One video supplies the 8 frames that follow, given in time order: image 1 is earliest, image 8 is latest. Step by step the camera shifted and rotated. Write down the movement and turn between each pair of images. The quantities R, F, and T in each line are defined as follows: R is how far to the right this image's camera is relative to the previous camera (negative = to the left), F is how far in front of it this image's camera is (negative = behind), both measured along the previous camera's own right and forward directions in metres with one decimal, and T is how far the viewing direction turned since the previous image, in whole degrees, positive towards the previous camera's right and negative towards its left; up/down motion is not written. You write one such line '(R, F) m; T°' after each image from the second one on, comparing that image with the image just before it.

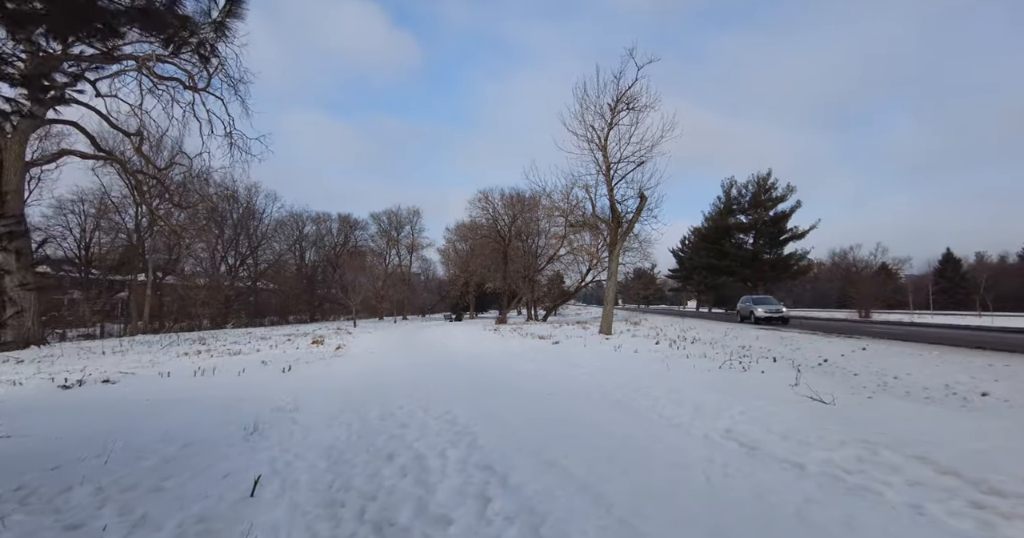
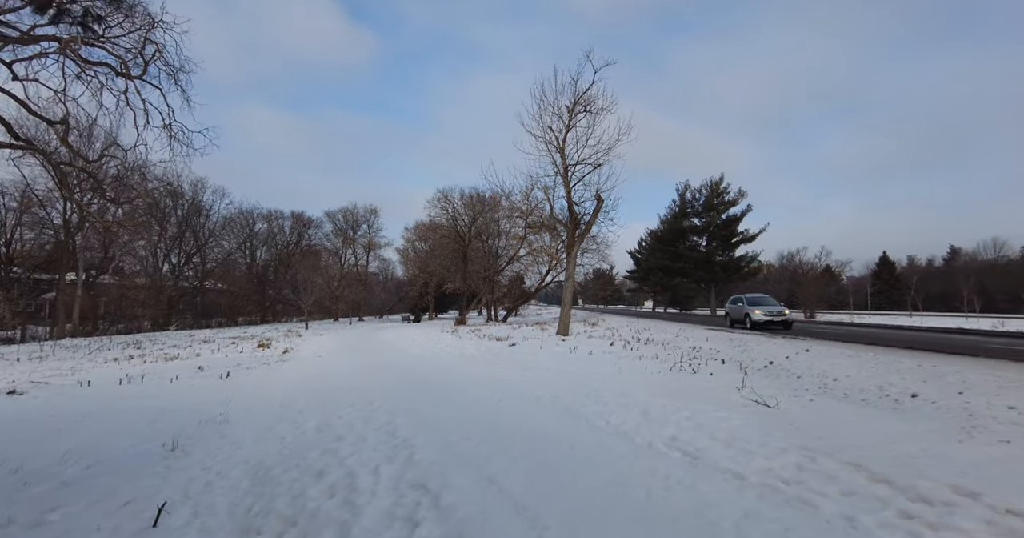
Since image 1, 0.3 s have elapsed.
(+0.2, +0.2) m; +5°
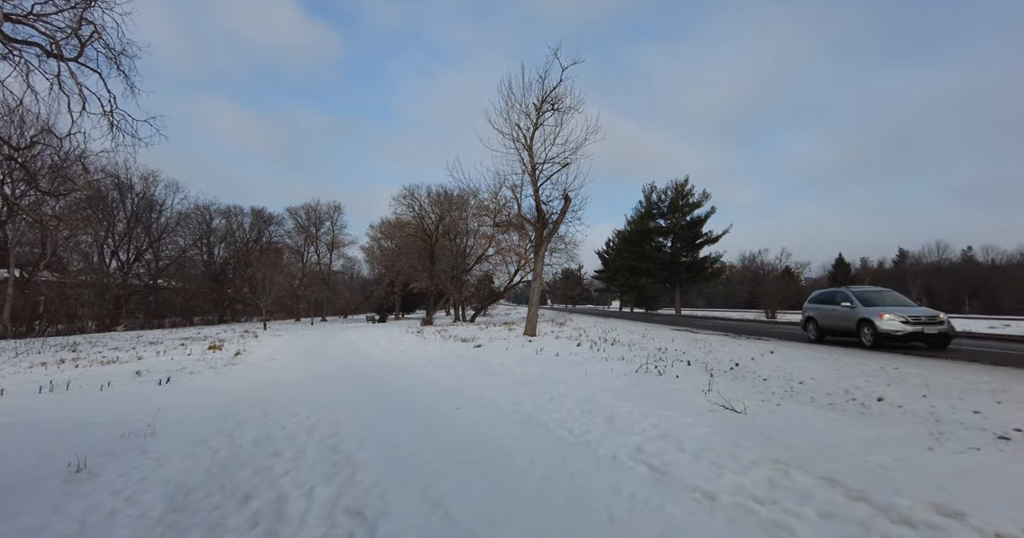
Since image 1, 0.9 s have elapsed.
(+0.1, +0.3) m; +4°
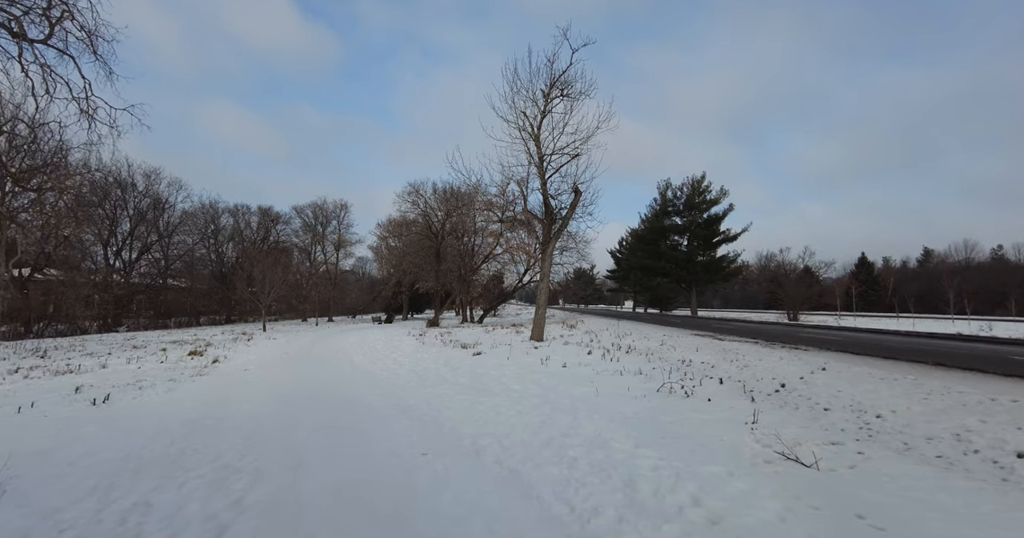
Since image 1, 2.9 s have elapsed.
(+0.3, +1.2) m; -2°
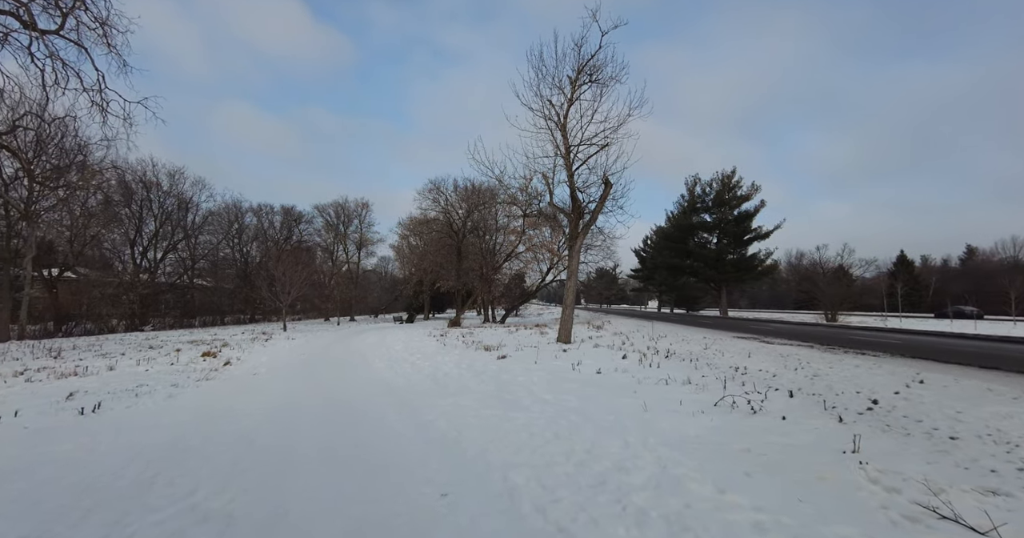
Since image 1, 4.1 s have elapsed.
(-0.2, +0.9) m; -3°
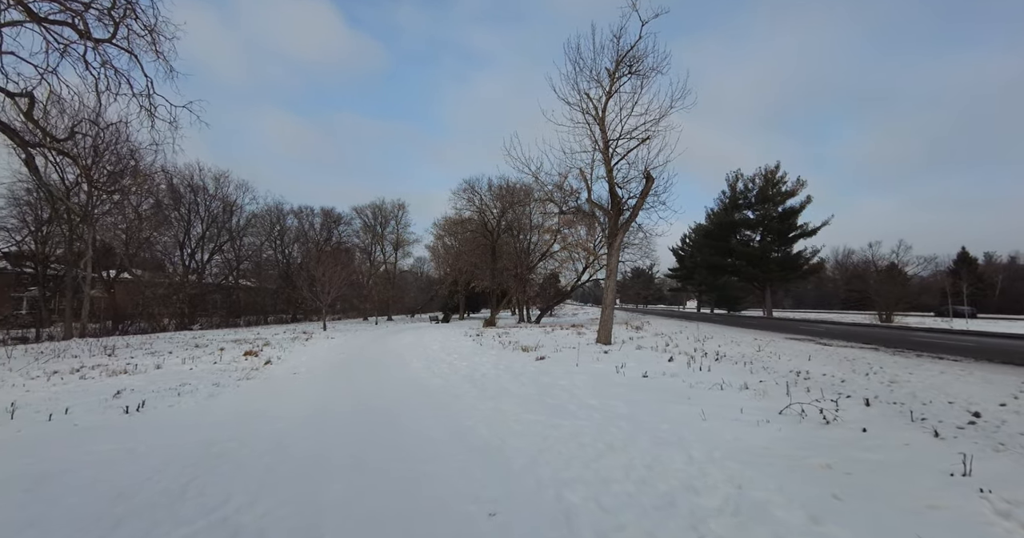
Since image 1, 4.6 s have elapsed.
(-0.2, +0.4) m; -4°
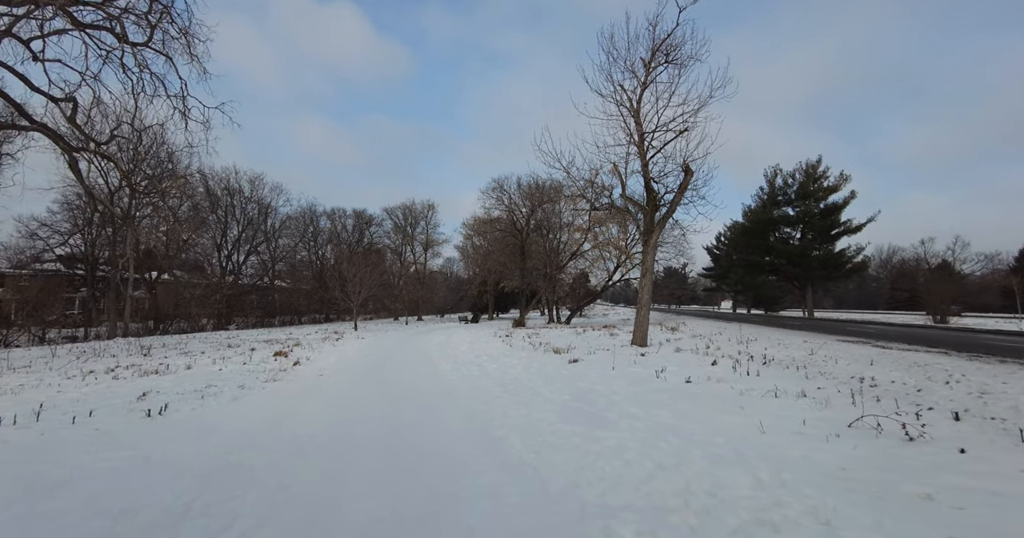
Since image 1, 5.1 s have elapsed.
(-0.1, +0.5) m; -4°
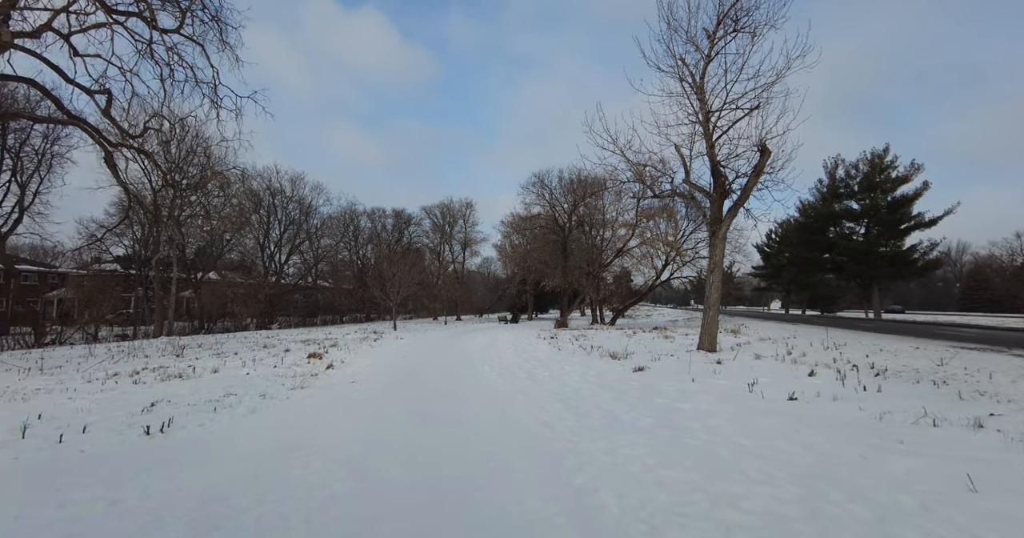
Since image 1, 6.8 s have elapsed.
(-0.4, +1.3) m; -5°
